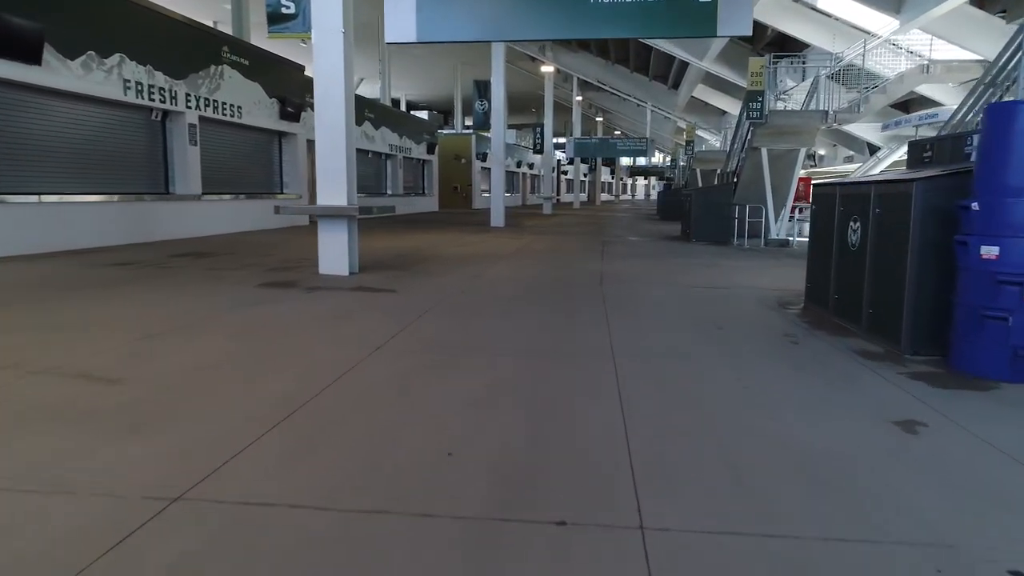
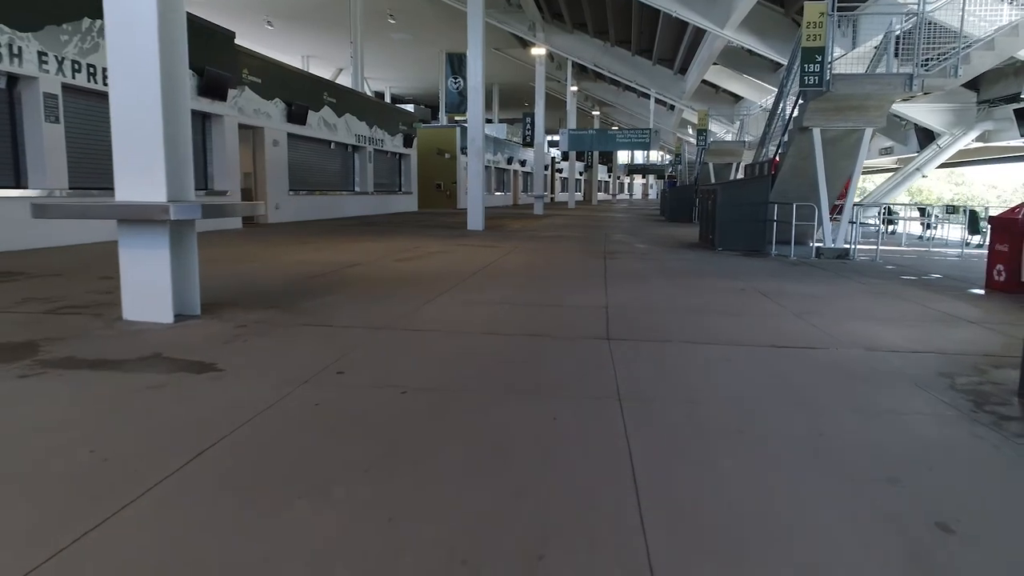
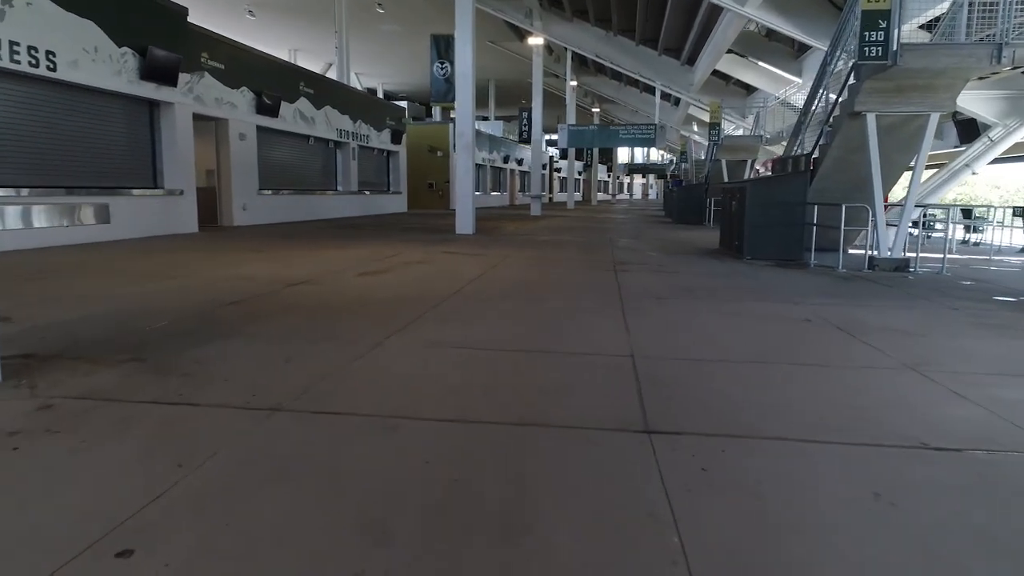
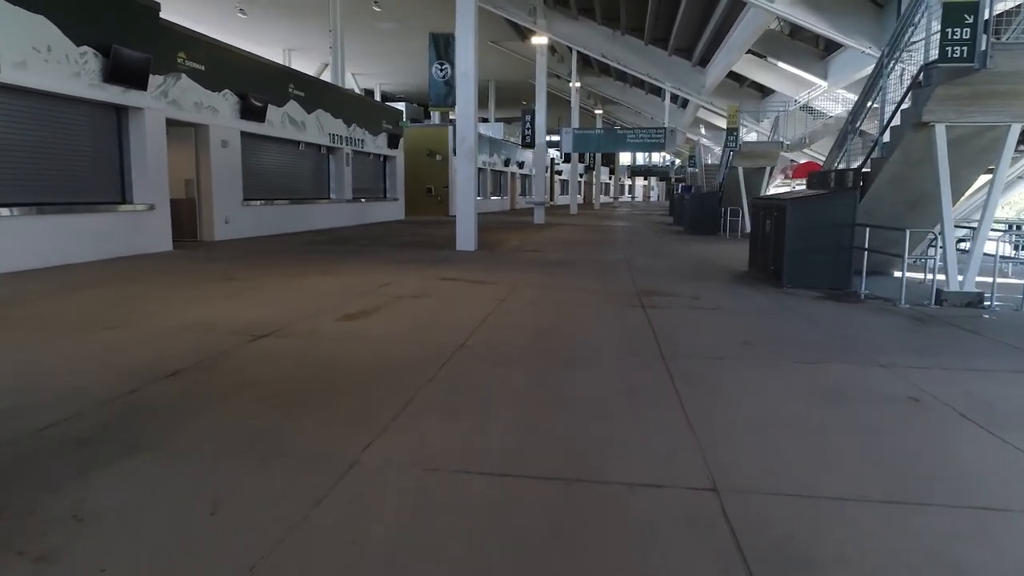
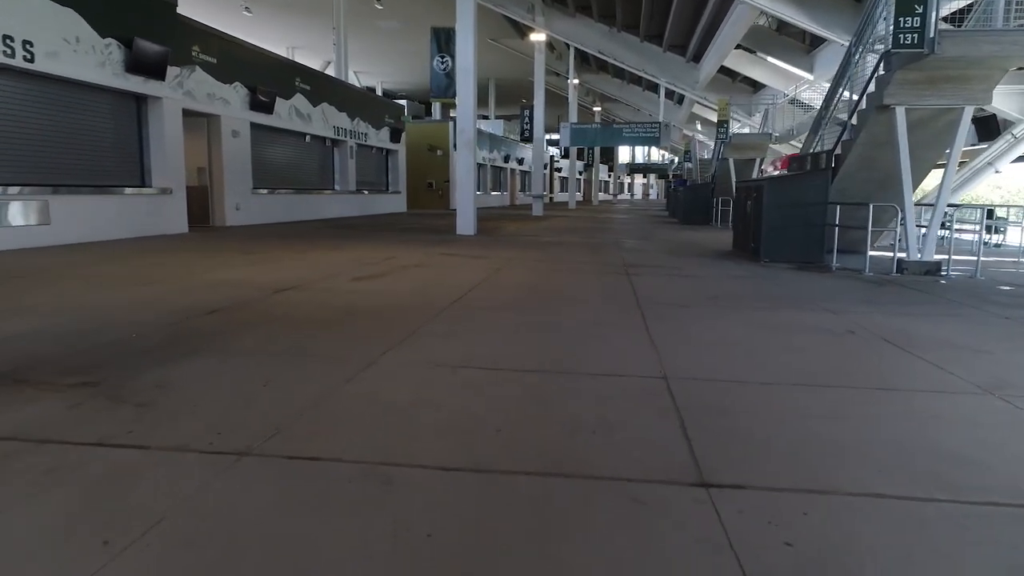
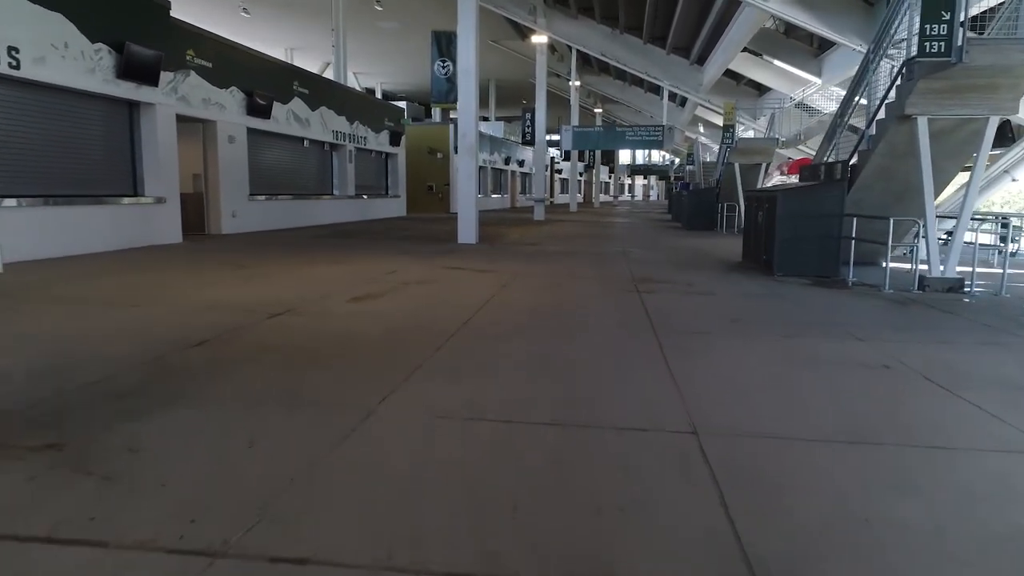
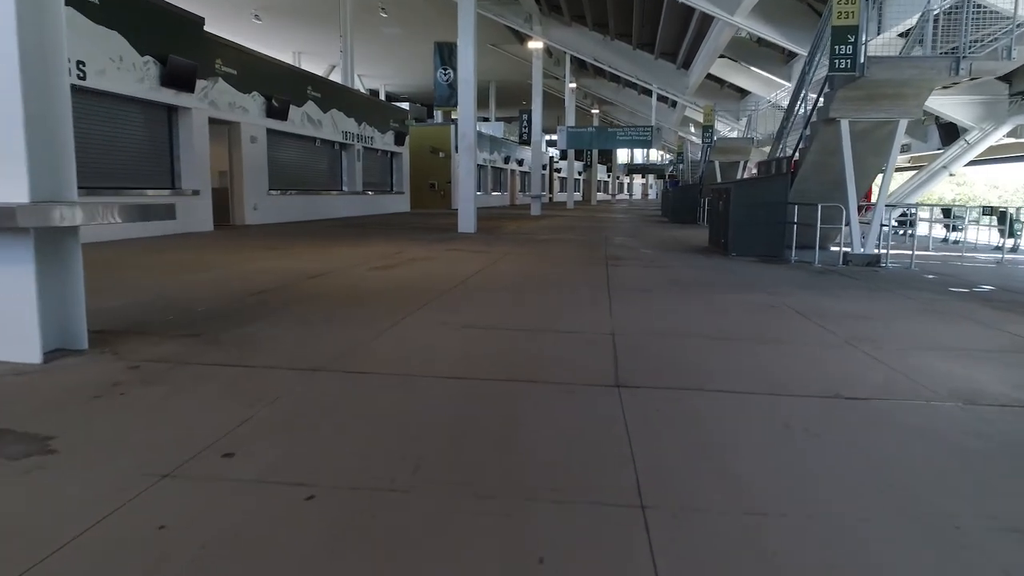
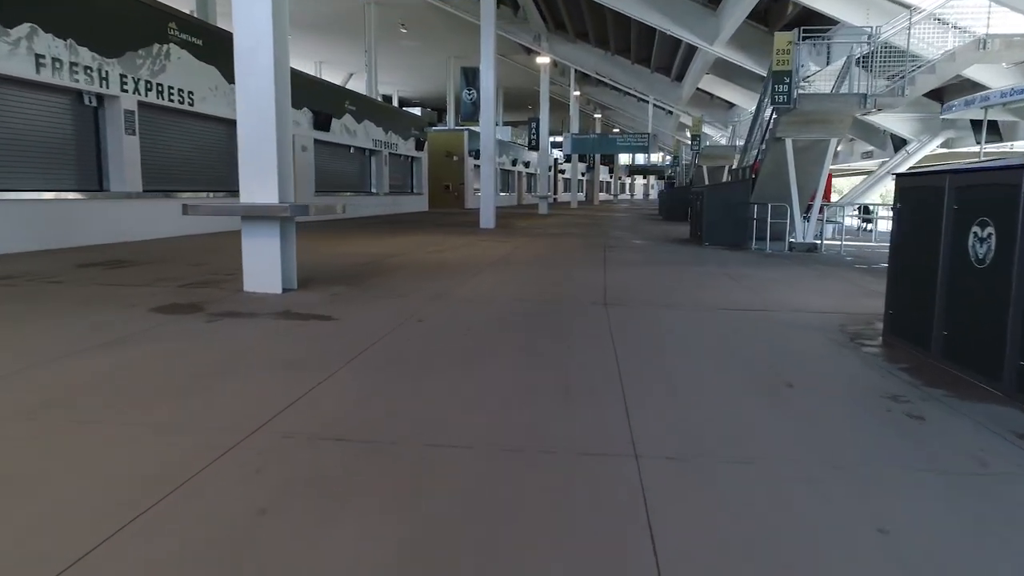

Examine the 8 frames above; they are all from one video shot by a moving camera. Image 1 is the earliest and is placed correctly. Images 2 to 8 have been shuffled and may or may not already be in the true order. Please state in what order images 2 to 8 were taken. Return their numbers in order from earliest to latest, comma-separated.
8, 2, 7, 3, 5, 6, 4
